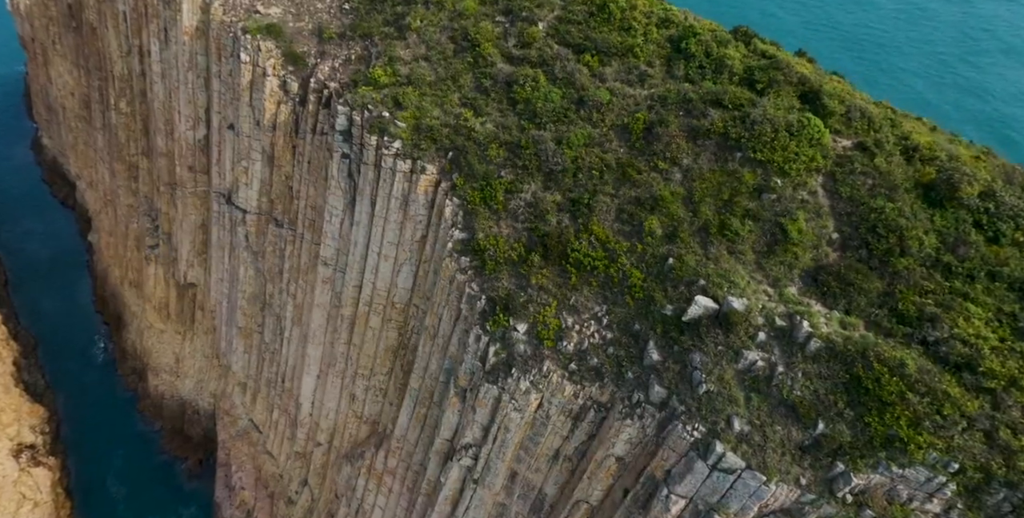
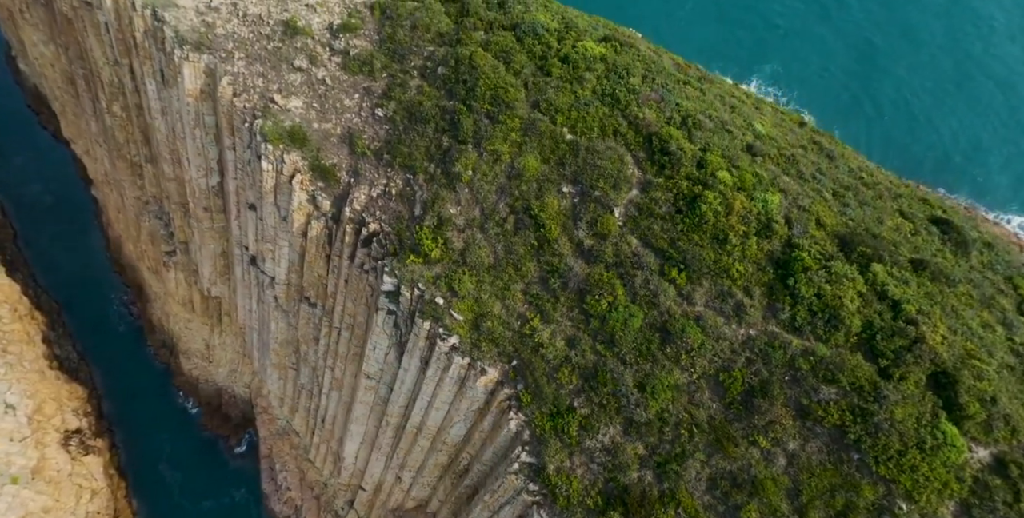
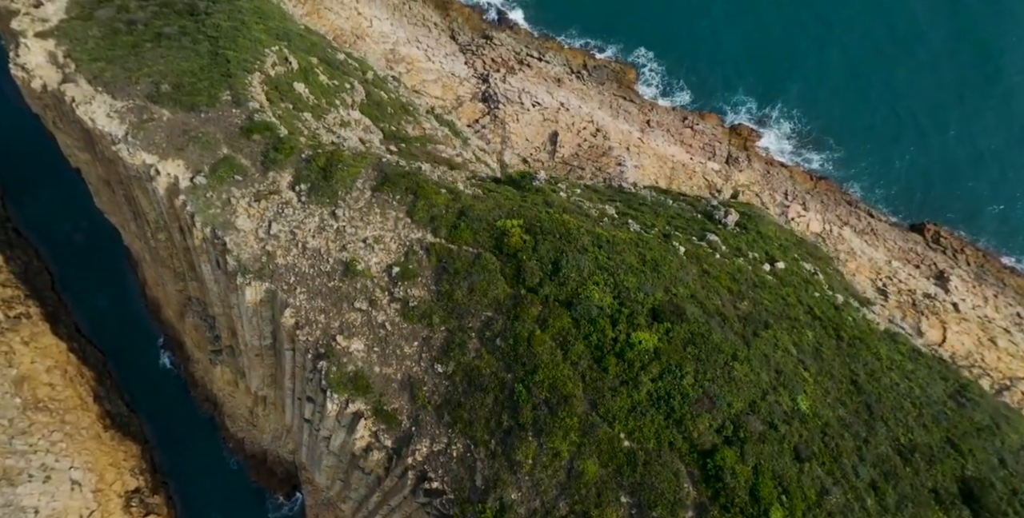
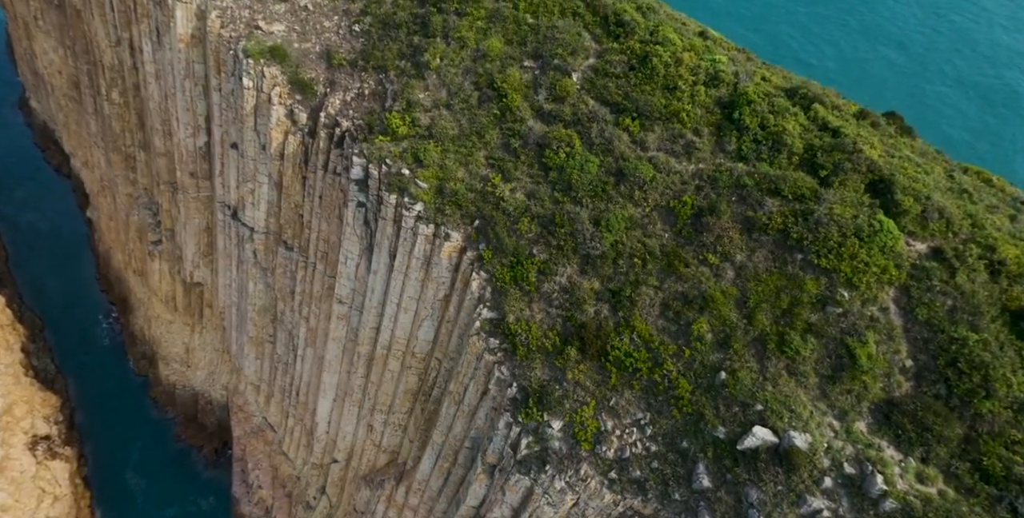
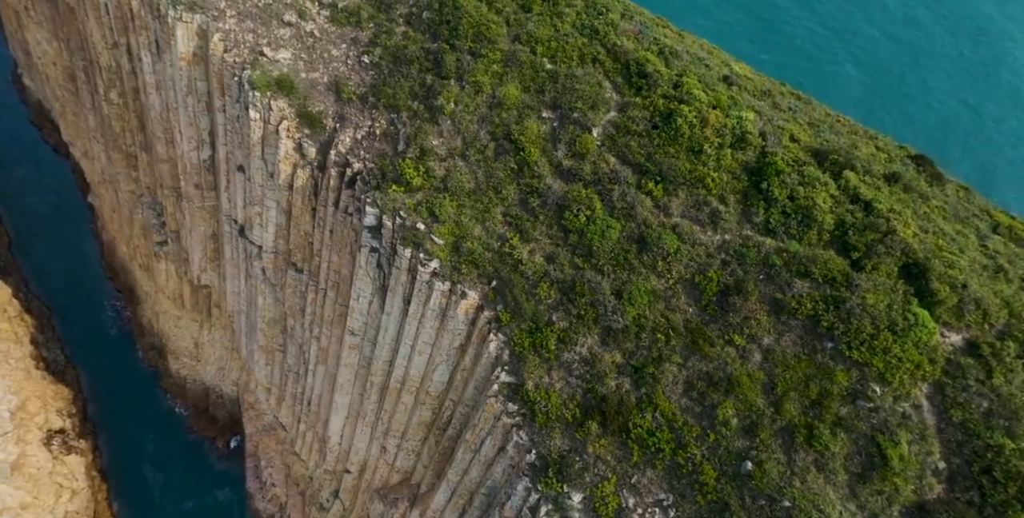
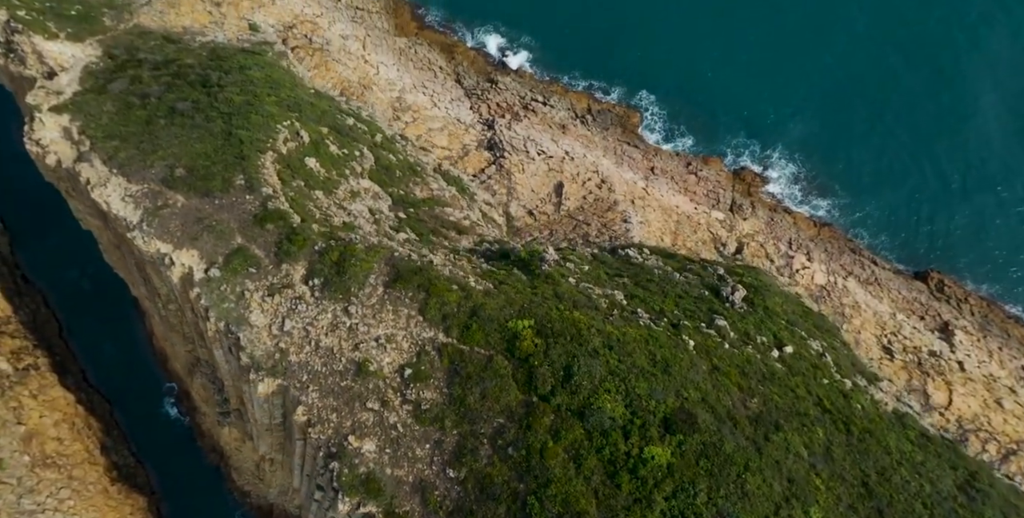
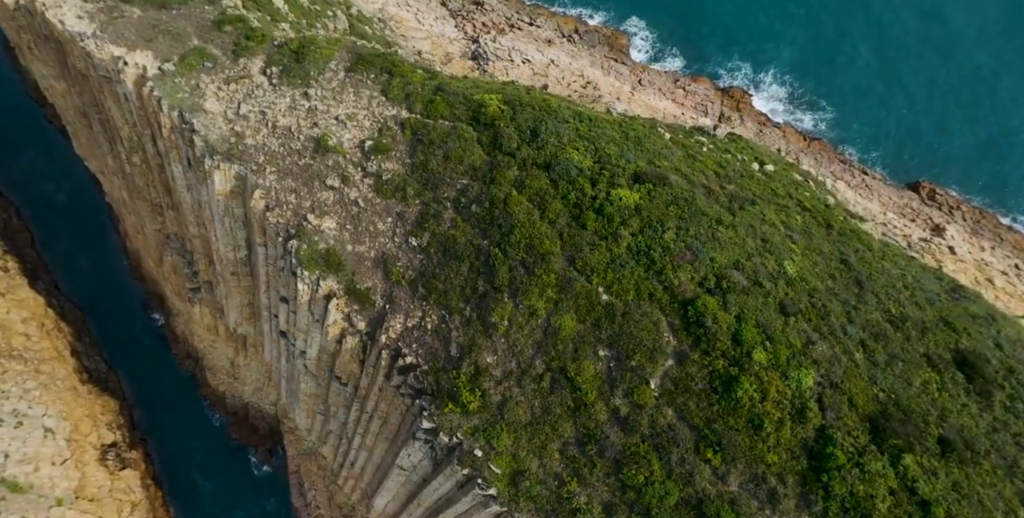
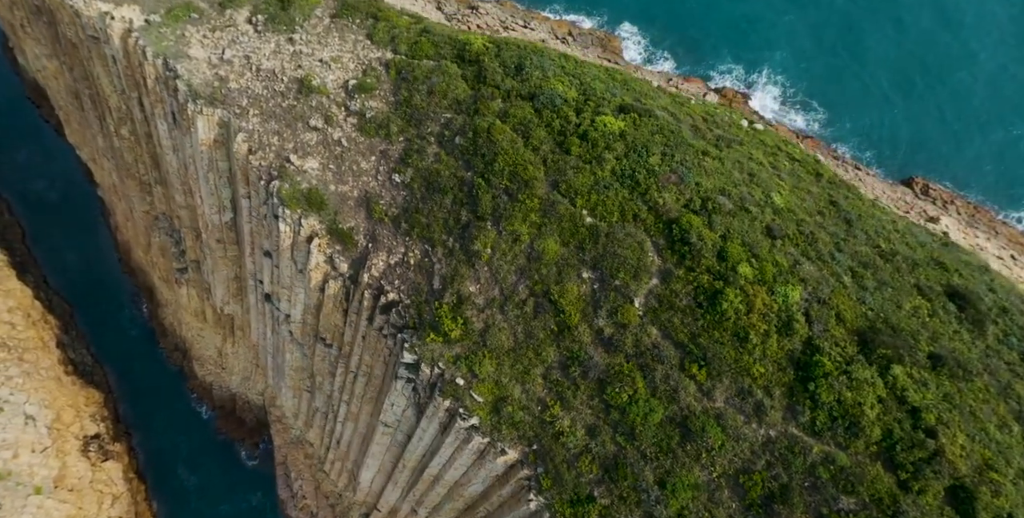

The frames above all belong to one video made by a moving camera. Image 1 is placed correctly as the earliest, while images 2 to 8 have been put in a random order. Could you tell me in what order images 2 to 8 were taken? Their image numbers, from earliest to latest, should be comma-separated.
4, 5, 2, 8, 7, 3, 6
